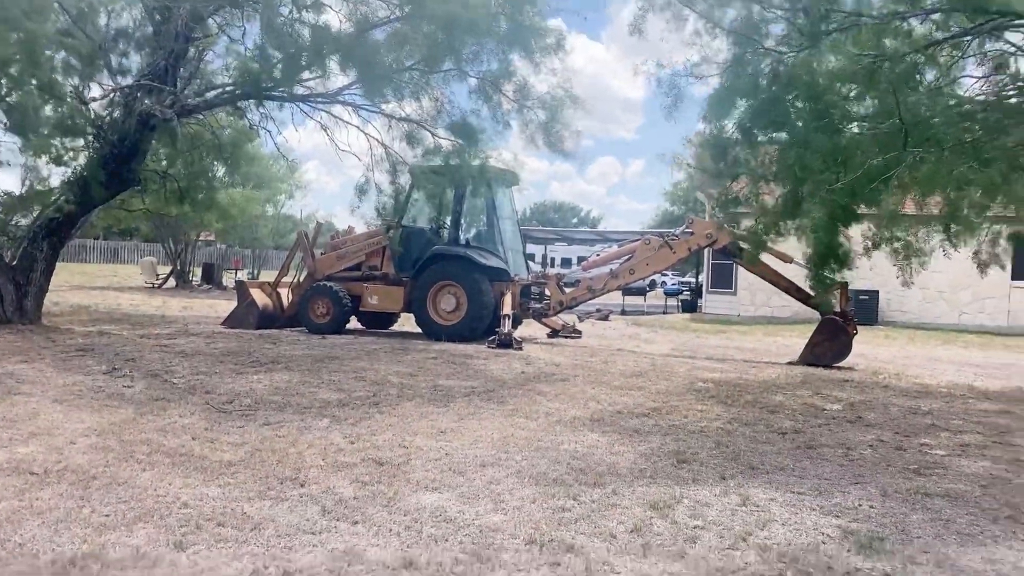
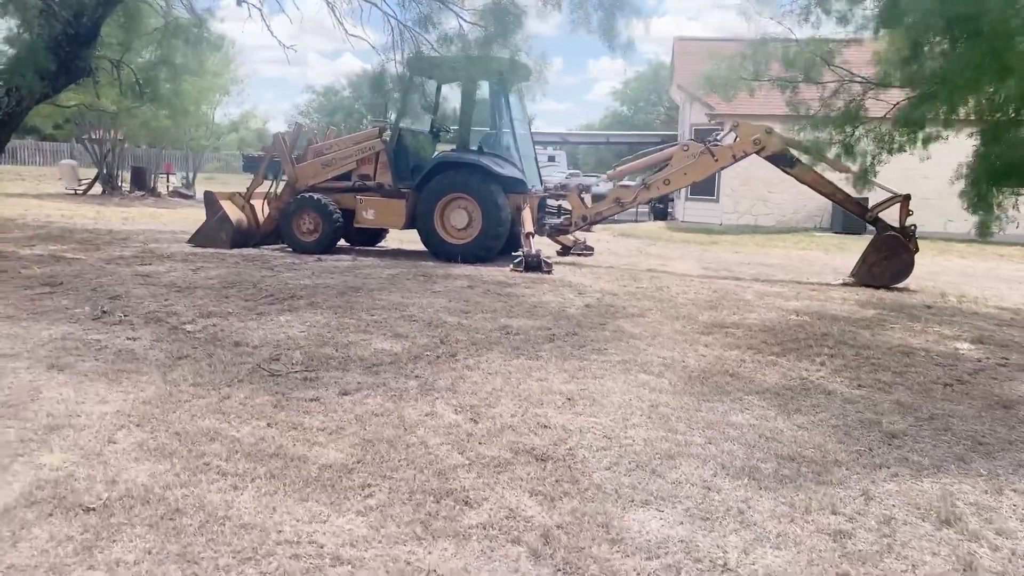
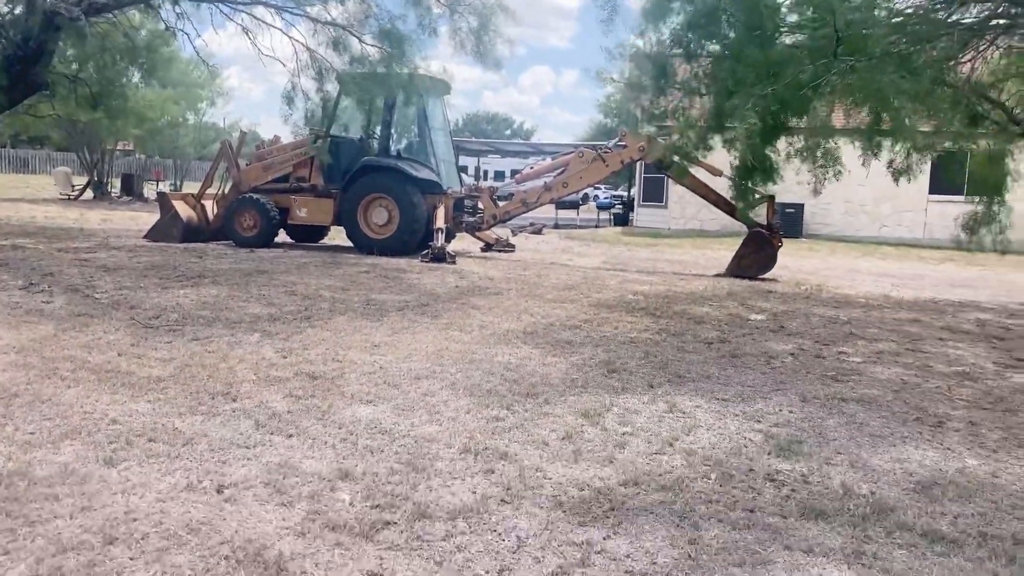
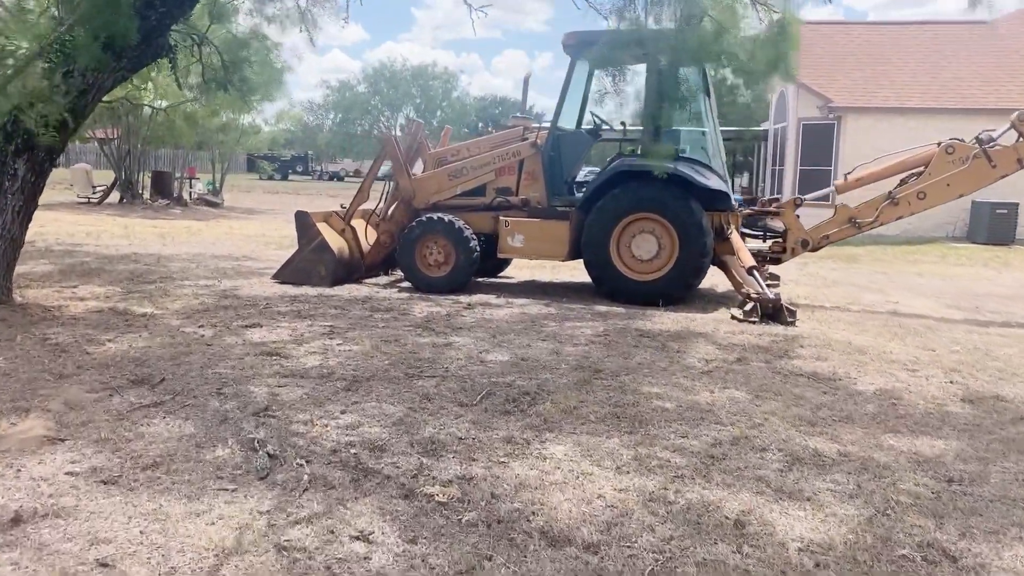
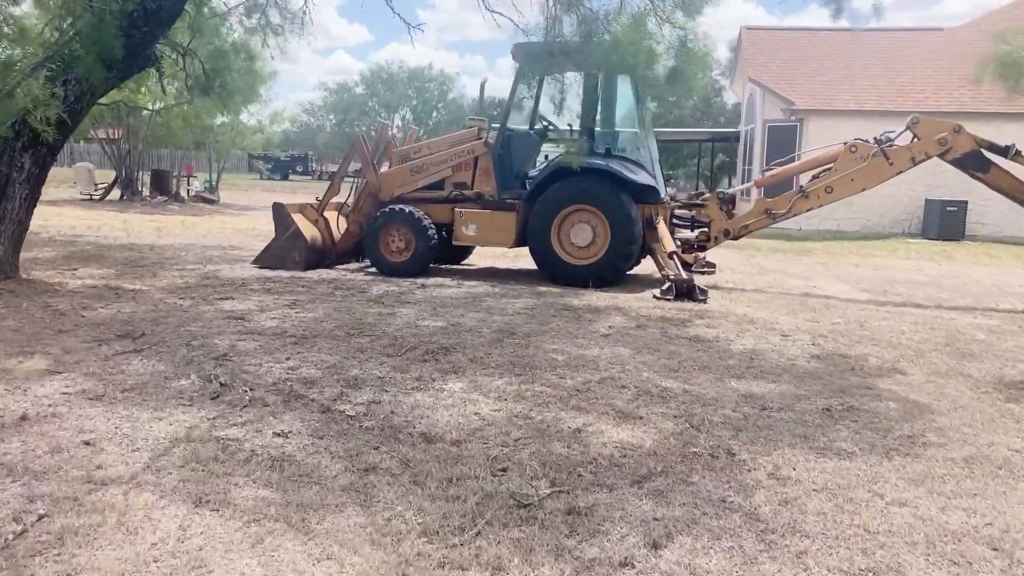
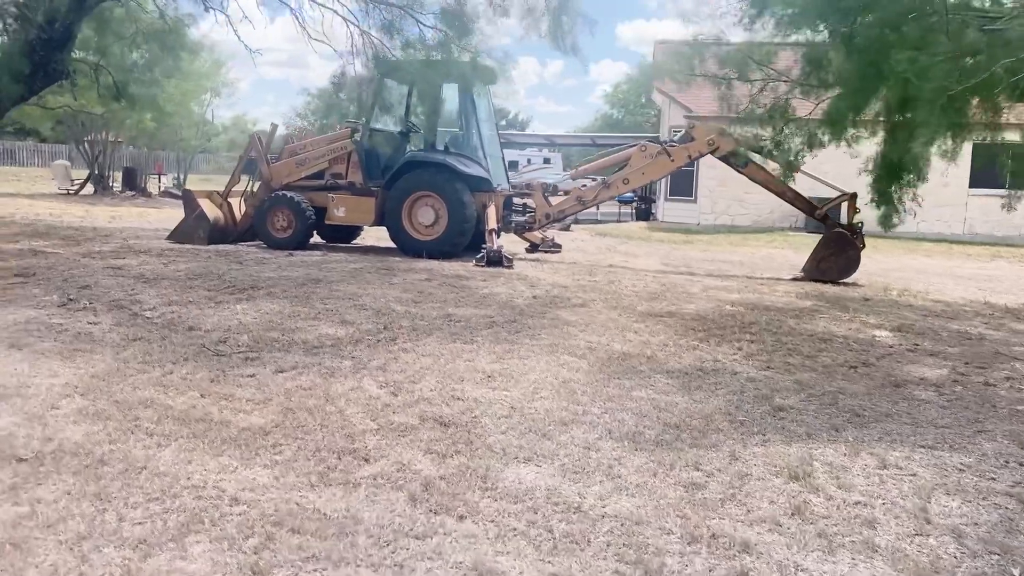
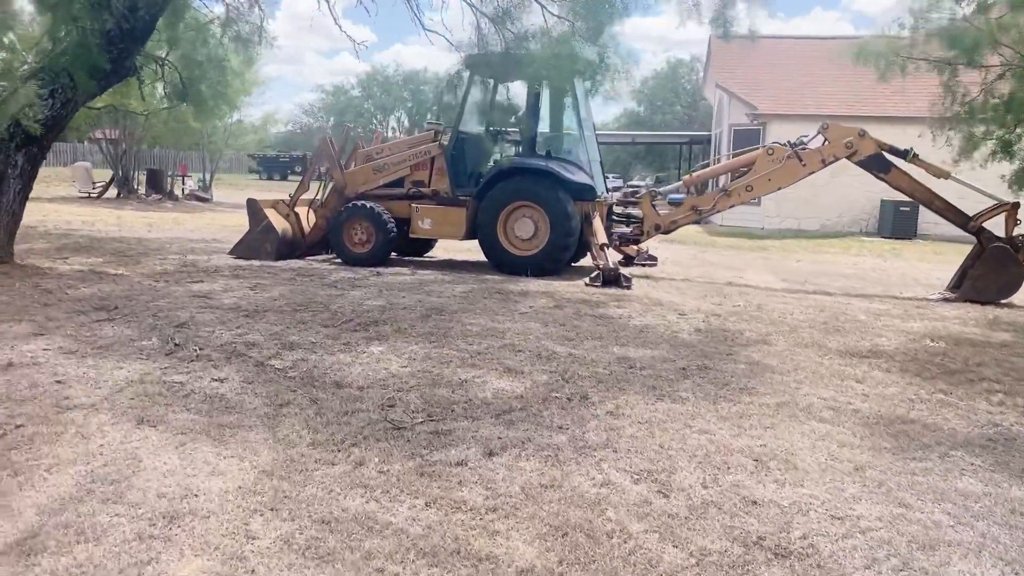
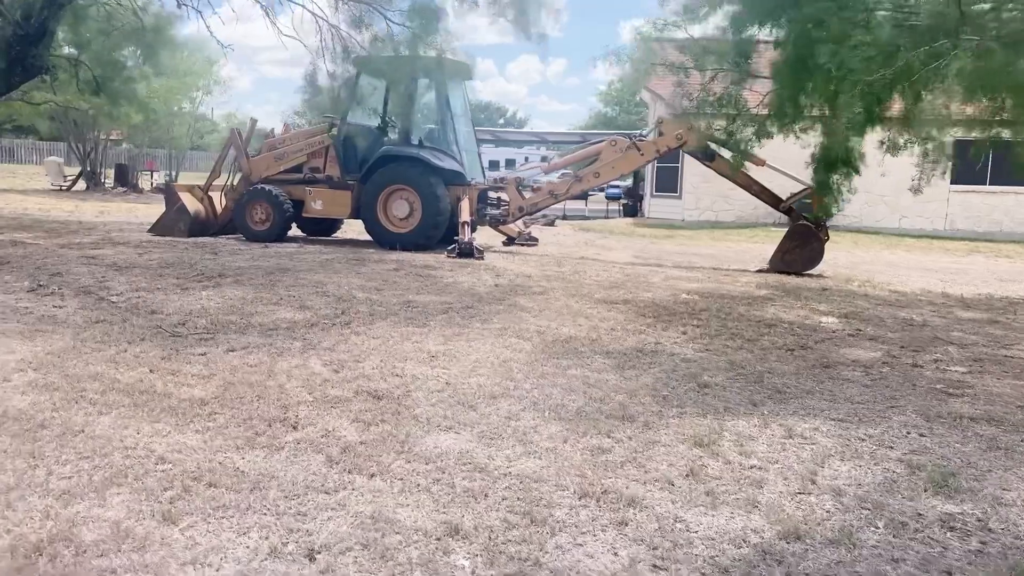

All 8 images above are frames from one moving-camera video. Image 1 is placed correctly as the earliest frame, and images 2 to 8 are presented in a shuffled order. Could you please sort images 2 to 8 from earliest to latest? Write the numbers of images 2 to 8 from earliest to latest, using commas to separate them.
3, 8, 6, 2, 7, 5, 4
